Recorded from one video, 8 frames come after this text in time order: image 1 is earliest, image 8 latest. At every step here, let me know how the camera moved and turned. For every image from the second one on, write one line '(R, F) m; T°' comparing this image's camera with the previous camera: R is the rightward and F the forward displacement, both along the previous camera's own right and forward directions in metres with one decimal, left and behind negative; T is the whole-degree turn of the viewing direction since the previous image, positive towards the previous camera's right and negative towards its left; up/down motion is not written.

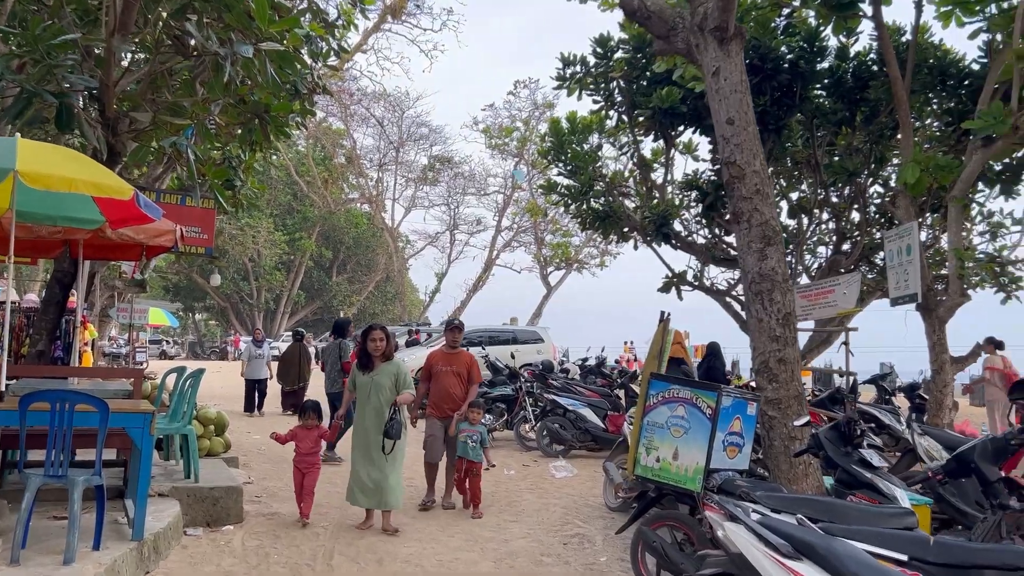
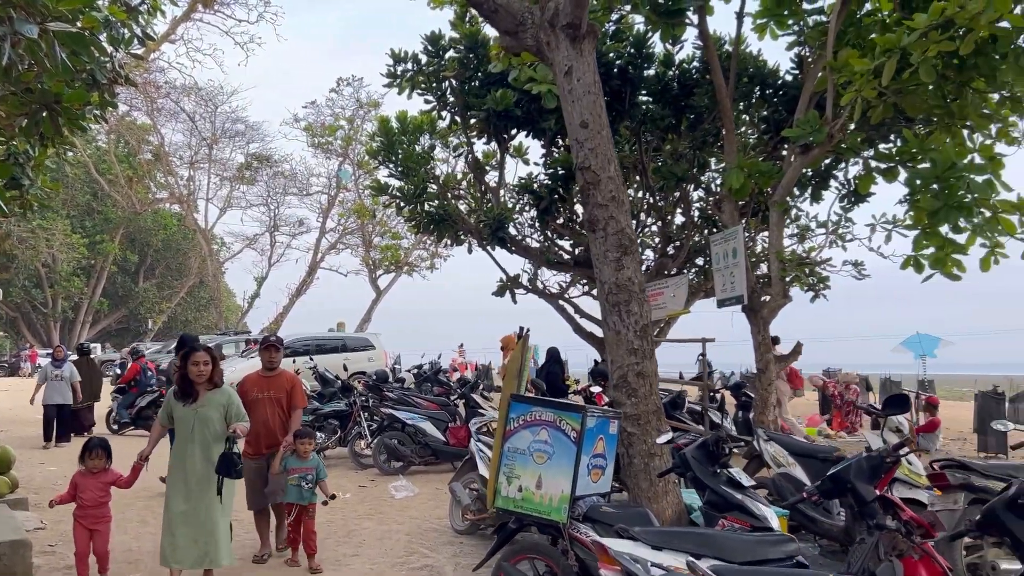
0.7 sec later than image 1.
(-0.1, +0.4) m; +12°
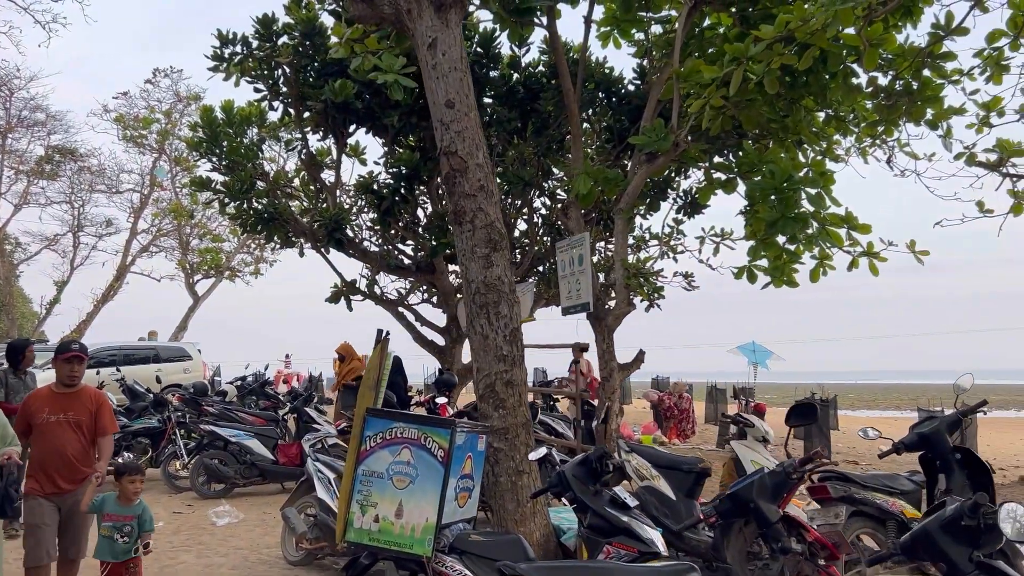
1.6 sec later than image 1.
(-0.1, +0.5) m; +11°
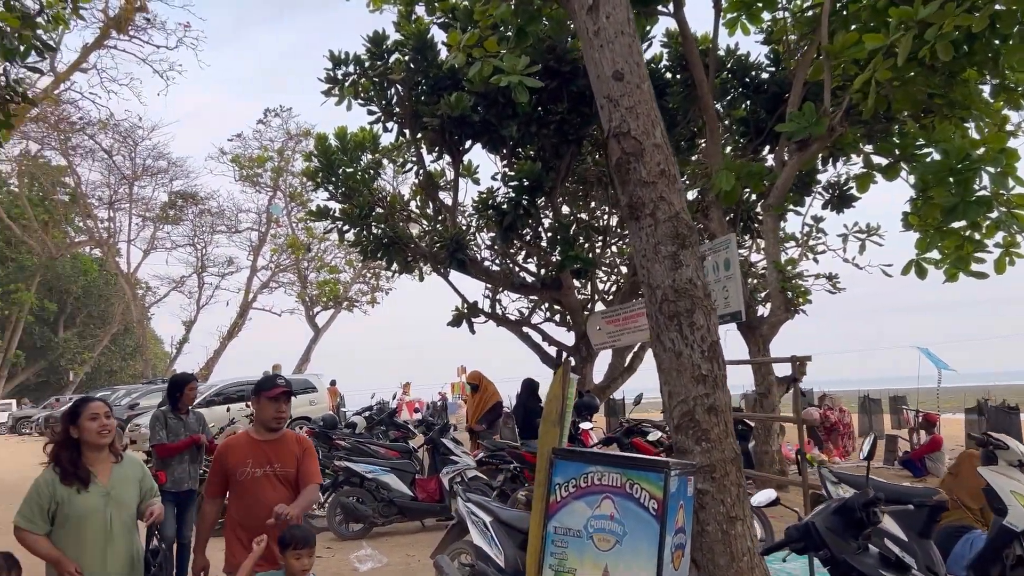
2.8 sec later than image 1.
(-0.3, +0.6) m; -7°
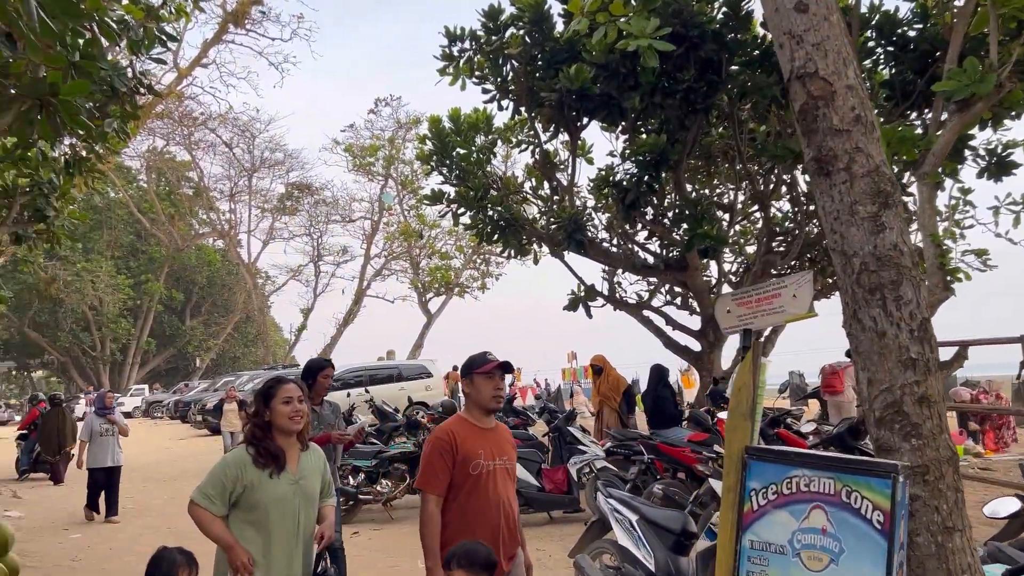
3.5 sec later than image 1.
(-0.2, +0.4) m; -7°
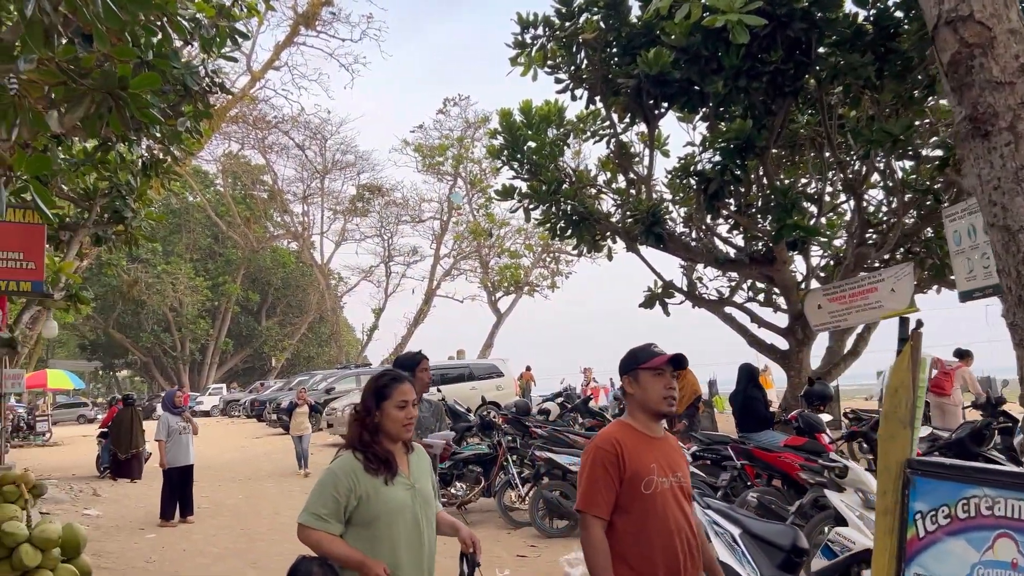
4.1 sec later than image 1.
(-0.1, +0.3) m; -5°
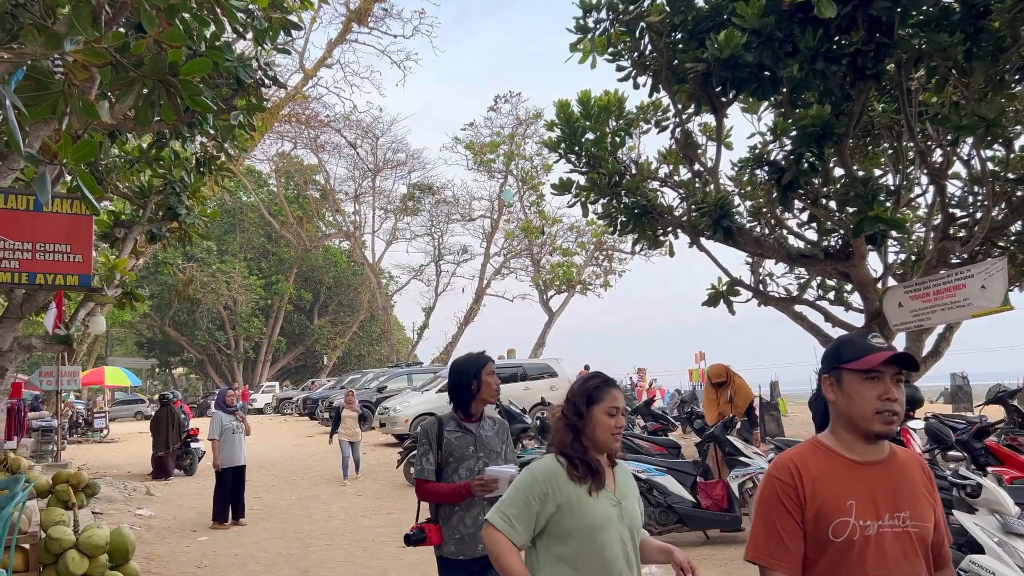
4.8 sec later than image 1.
(-0.1, +0.3) m; -3°
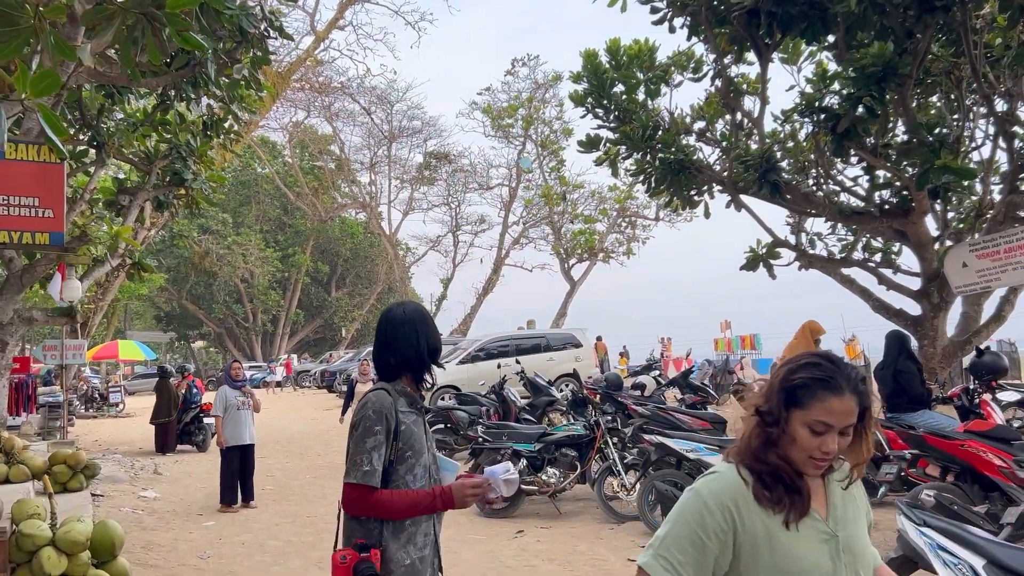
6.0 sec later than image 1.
(-0.1, +0.7) m; -1°
